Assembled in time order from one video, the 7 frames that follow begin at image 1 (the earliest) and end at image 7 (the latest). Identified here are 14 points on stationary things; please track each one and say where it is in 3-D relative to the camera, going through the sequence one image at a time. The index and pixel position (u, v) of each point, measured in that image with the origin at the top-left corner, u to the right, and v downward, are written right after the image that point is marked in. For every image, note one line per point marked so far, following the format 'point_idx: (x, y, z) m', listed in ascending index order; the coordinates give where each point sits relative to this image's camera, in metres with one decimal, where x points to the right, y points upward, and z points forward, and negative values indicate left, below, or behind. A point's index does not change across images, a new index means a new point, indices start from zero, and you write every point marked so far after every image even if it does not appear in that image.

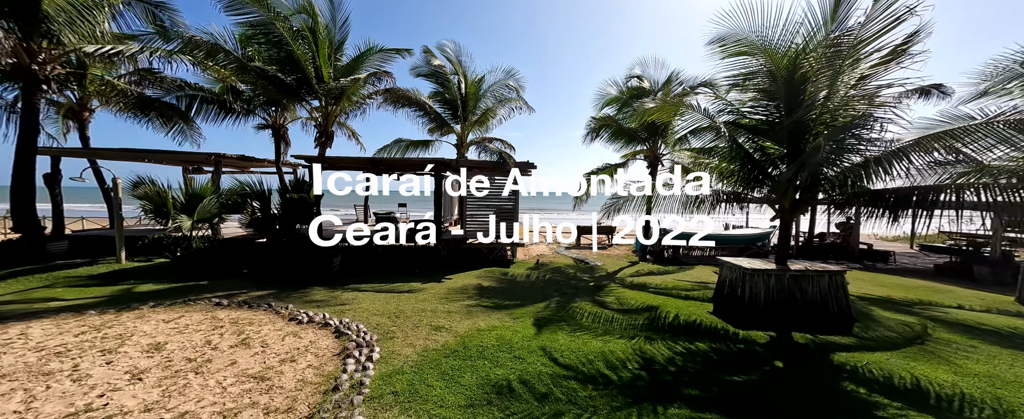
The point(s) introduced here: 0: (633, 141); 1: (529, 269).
0: (+4.1, +2.3, +10.2) m
1: (+0.5, -1.7, +8.6) m
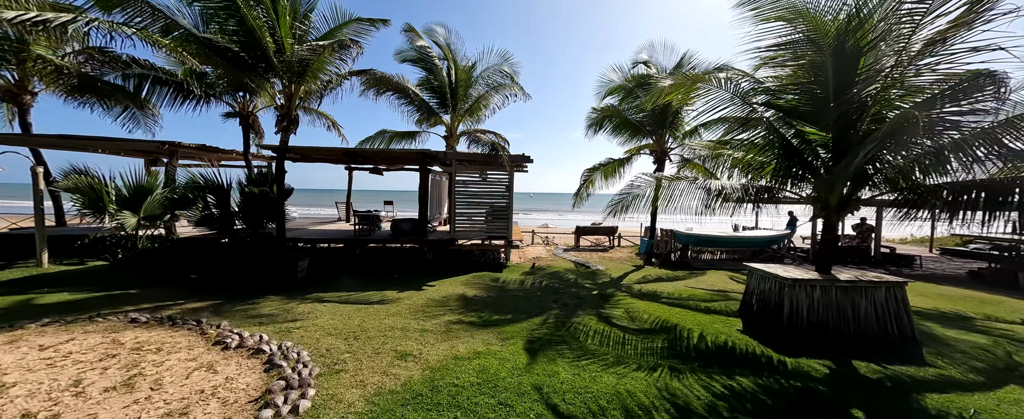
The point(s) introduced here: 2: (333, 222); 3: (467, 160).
0: (+3.9, +2.3, +9.4) m
1: (+0.3, -1.6, +7.7) m
2: (-6.8, -0.5, +11.4) m
3: (-1.3, +1.4, +8.6) m
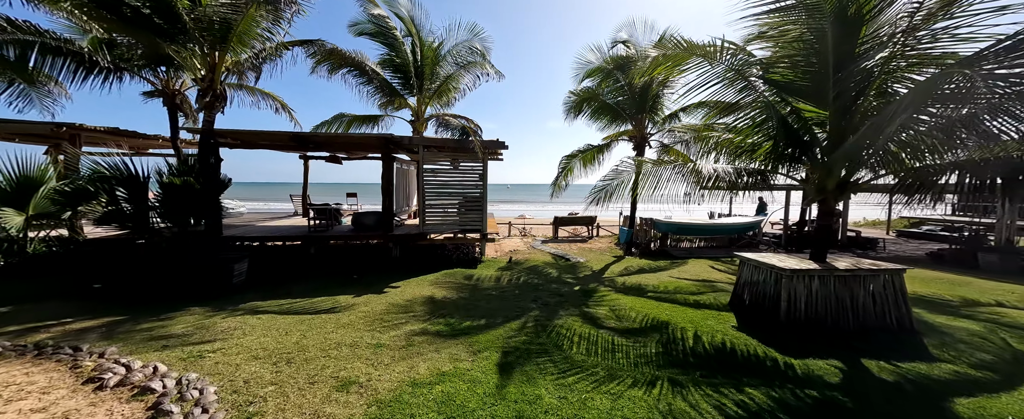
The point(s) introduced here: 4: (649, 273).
0: (+3.1, +2.7, +9.0) m
1: (-0.3, -1.4, +7.1) m
2: (-7.6, -0.3, +10.2) m
3: (-2.0, +1.6, +7.8) m
4: (+3.1, -1.4, +6.7) m
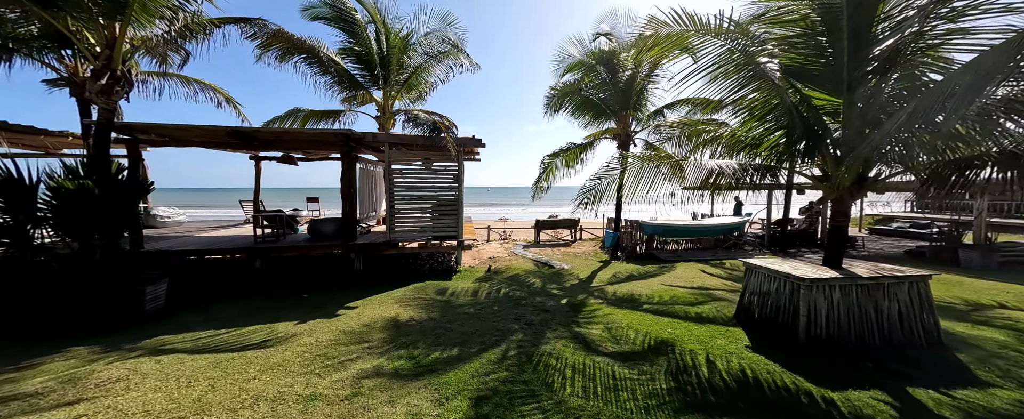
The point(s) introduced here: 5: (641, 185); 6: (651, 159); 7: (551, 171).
0: (+2.5, +2.6, +8.5) m
1: (-0.7, -1.5, +6.4) m
2: (-8.3, -0.5, +9.0) m
3: (-2.5, +1.5, +7.0) m
4: (+2.6, -1.5, +6.2) m
5: (+1.9, +0.4, +4.6) m
6: (+2.2, +0.8, +4.8) m
7: (+1.2, +1.2, +9.1) m
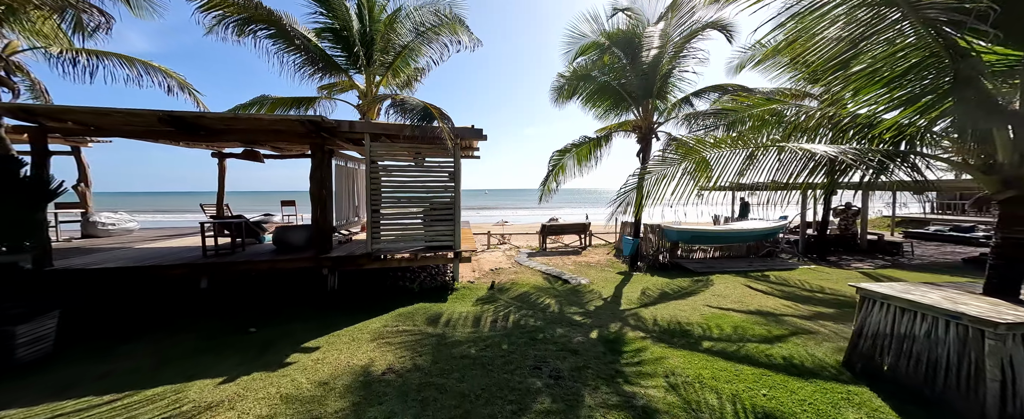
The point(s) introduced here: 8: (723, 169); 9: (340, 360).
0: (+2.6, +2.5, +7.4) m
1: (-0.6, -1.6, +5.2) m
2: (-8.2, -0.6, +7.8) m
3: (-2.4, +1.4, +5.8) m
4: (+2.8, -1.5, +5.1) m
5: (+2.1, +0.3, +3.5) m
6: (+2.4, +0.7, +3.6) m
7: (+1.3, +1.1, +8.0) m
8: (+2.4, +0.4, +3.3) m
9: (-1.8, -1.6, +3.2) m
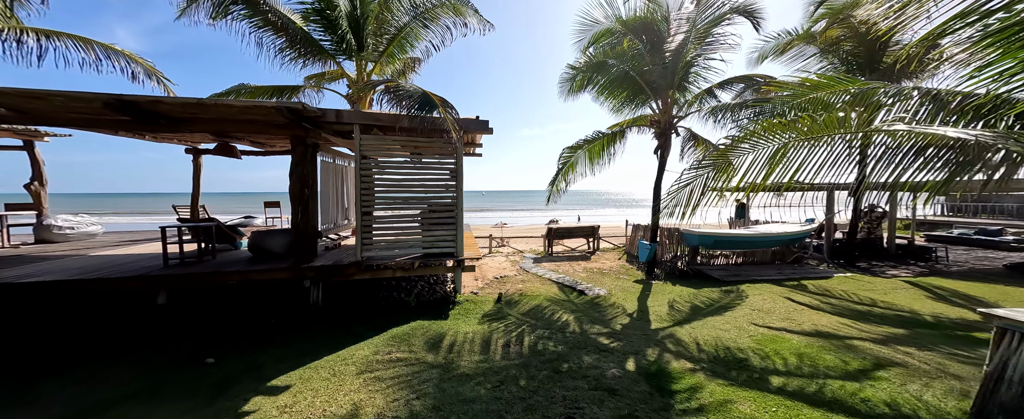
0: (+2.8, +2.5, +6.8) m
1: (-0.4, -1.6, +4.5) m
2: (-8.0, -0.7, +7.0) m
3: (-2.2, +1.4, +5.1) m
4: (+3.0, -1.6, +4.4) m
5: (+2.3, +0.3, +2.8) m
6: (+2.6, +0.7, +3.0) m
7: (+1.4, +1.0, +7.3) m
8: (+2.6, +0.4, +2.6) m
9: (-1.6, -1.6, +2.5) m
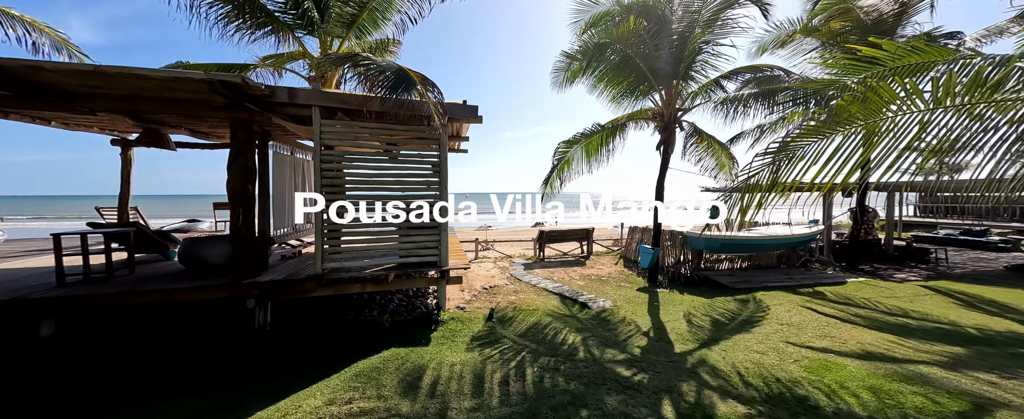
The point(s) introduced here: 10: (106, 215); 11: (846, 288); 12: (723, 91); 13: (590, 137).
0: (+2.6, +2.5, +6.2) m
1: (-0.4, -1.6, +3.7) m
2: (-8.2, -0.7, +5.8) m
3: (-2.3, +1.4, +4.2) m
4: (+2.9, -1.6, +3.8) m
5: (+2.3, +0.3, +2.2) m
6: (+2.6, +0.7, +2.4) m
7: (+1.2, +1.0, +6.7) m
8: (+2.6, +0.4, +2.0) m
9: (-1.5, -1.6, +1.6) m
10: (-8.2, -0.1, +6.1) m
11: (+6.2, -1.5, +5.5) m
12: (+4.4, +2.4, +6.2) m
13: (+1.7, +1.6, +6.7) m
